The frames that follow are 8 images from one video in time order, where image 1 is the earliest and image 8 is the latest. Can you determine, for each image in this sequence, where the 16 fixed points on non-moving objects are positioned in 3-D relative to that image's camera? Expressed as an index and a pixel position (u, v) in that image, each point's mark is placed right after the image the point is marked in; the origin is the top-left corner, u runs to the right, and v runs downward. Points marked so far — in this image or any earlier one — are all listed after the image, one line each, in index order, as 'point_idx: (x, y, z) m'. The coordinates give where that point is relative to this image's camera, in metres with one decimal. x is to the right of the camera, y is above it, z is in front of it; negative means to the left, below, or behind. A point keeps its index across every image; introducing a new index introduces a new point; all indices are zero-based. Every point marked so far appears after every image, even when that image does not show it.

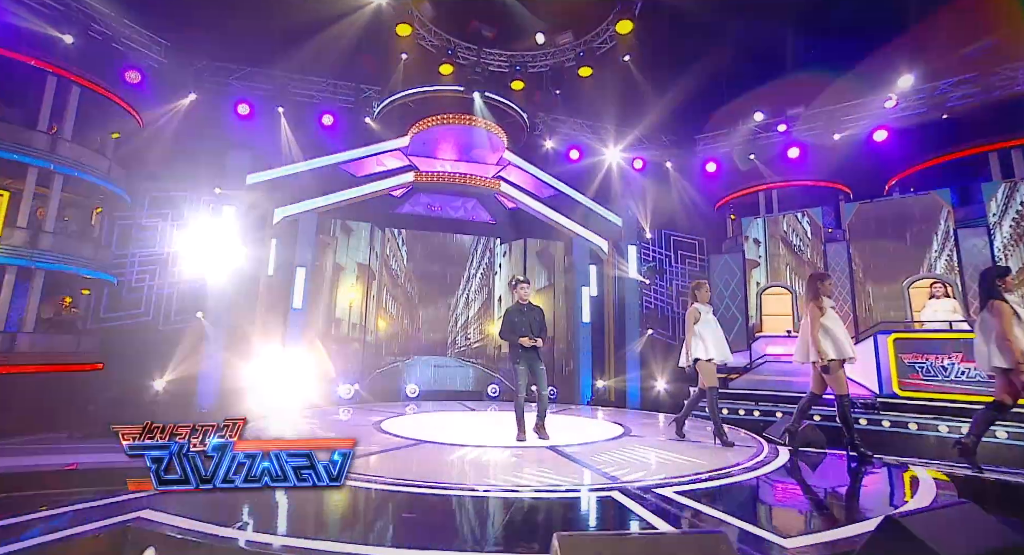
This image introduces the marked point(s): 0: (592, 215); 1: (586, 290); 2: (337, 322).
0: (+1.6, +1.3, +9.4) m
1: (+1.4, -0.3, +9.5) m
2: (-3.0, -0.8, +8.2) m
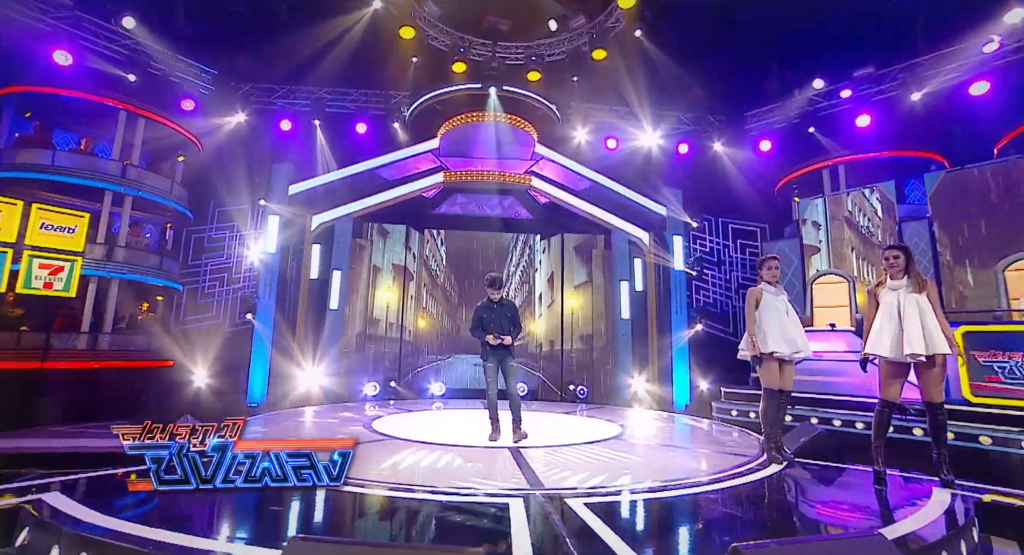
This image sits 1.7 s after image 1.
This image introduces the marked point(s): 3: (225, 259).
0: (+2.2, +1.4, +8.9) m
1: (+2.1, -0.1, +9.1) m
2: (-2.5, -0.8, +8.6) m
3: (-4.8, +0.4, +8.3) m
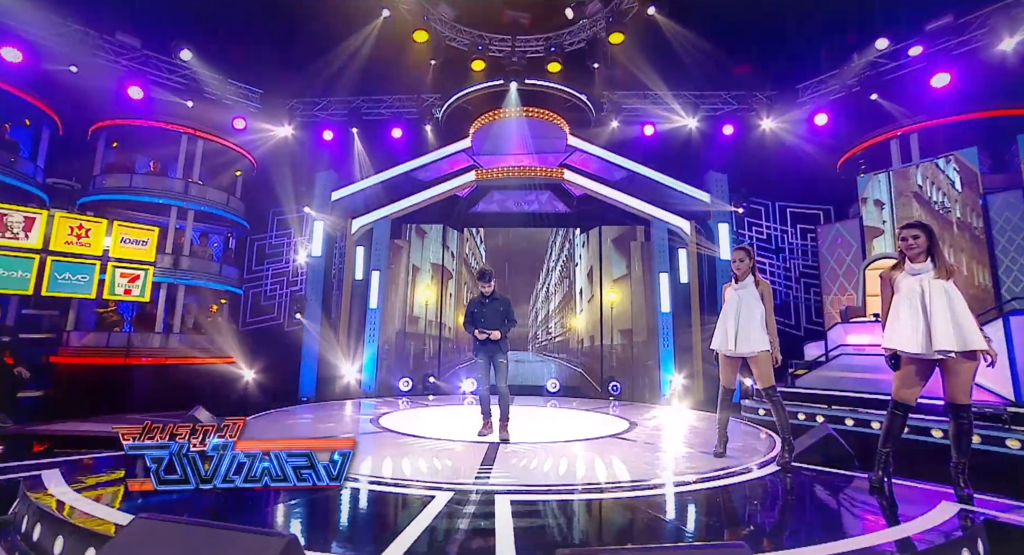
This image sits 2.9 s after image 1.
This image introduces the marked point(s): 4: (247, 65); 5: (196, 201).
0: (+2.8, +1.5, +8.5) m
1: (+2.8, 0.0, +8.7) m
2: (-1.8, -0.8, +8.9) m
3: (-4.2, +0.3, +9.0) m
4: (-4.4, +3.5, +7.8) m
5: (-5.8, +1.4, +8.6) m
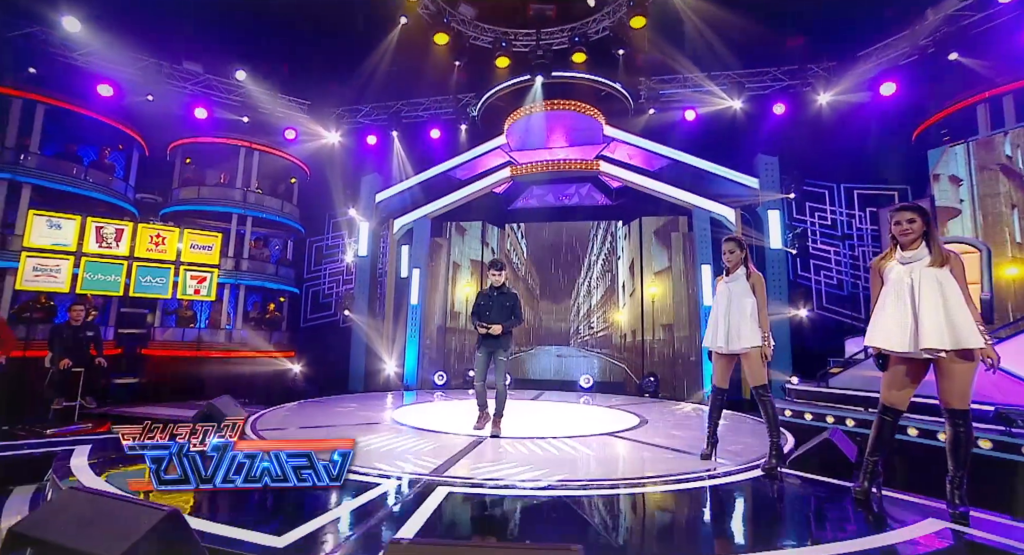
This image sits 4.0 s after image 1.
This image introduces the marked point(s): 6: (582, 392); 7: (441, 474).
0: (+3.4, +1.7, +8.0) m
1: (+3.4, +0.1, +8.2) m
2: (-1.1, -0.7, +9.1) m
3: (-3.4, +0.3, +9.5) m
4: (-3.9, +3.5, +8.4) m
5: (-5.1, +1.4, +9.5) m
6: (+1.3, -2.1, +8.9) m
7: (-0.5, -1.2, +3.0) m
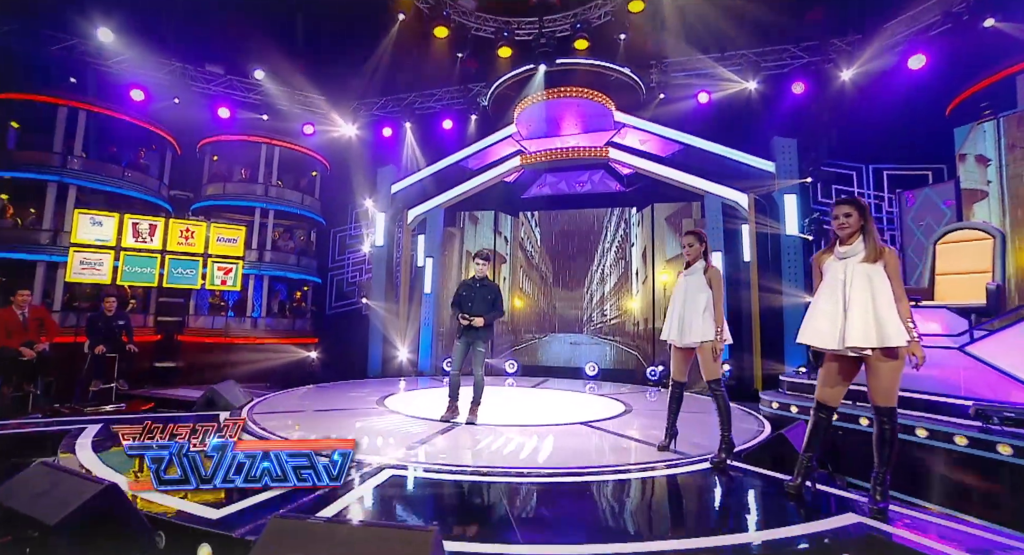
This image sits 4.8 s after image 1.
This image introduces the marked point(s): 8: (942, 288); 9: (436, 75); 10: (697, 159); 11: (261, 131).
0: (+3.5, +1.9, +7.8) m
1: (+3.5, +0.4, +8.0) m
2: (-0.9, -0.5, +9.3) m
3: (-3.1, +0.5, +9.9) m
4: (-3.7, +3.7, +8.7) m
5: (-4.9, +1.6, +9.9) m
6: (+1.5, -1.9, +8.9) m
7: (-0.8, -1.2, +3.2) m
8: (+4.2, -0.1, +4.6) m
9: (-1.4, +3.6, +8.5) m
10: (+3.1, +2.0, +7.9) m
11: (-5.4, +3.2, +10.3) m
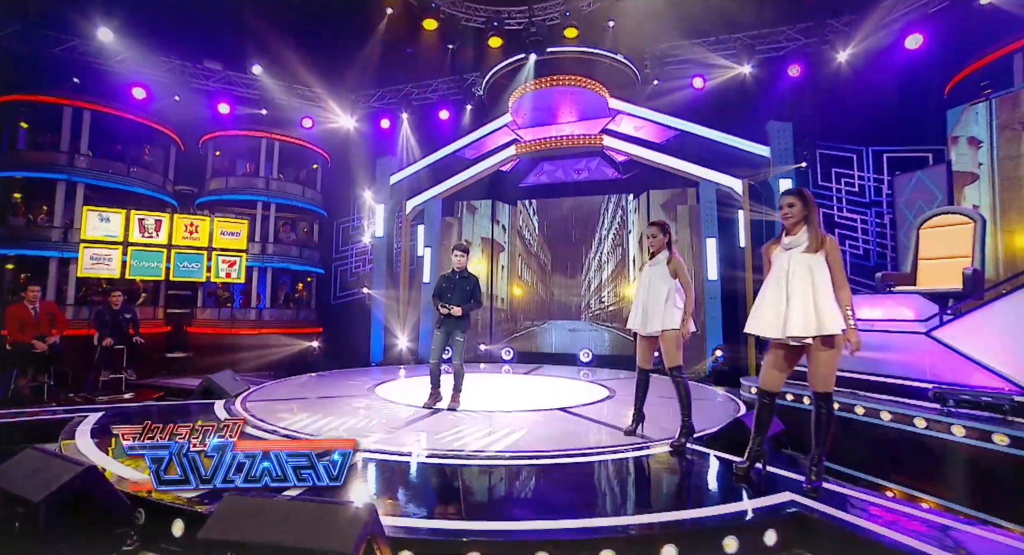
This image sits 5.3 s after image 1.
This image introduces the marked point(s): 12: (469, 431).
0: (+3.4, +2.1, +7.7) m
1: (+3.5, +0.6, +8.0) m
2: (-0.9, -0.3, +9.5) m
3: (-3.2, +0.8, +10.1) m
4: (-3.8, +3.8, +8.8) m
5: (-4.9, +1.8, +10.1) m
6: (+1.5, -1.7, +9.1) m
7: (-1.0, -1.2, +3.3) m
8: (+4.0, 0.0, +4.6) m
9: (-1.5, +3.8, +8.6) m
10: (+3.0, +2.2, +7.9) m
11: (-5.4, +3.4, +10.5) m
12: (-0.3, -1.2, +3.6) m
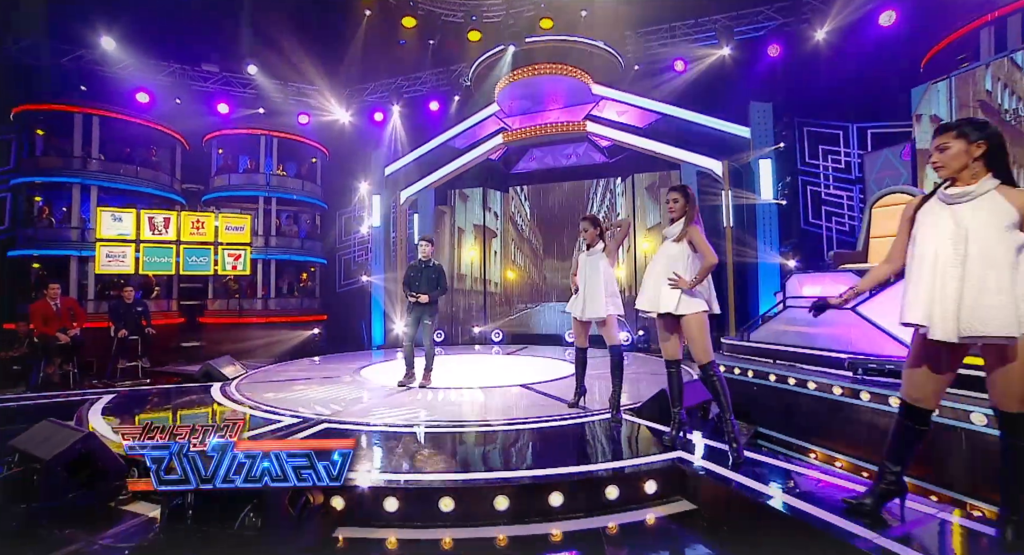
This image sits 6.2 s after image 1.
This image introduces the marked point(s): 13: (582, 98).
0: (+3.1, +2.4, +7.9) m
1: (+3.2, +0.9, +8.2) m
2: (-1.1, 0.0, +9.9) m
3: (-3.3, +1.0, +10.5) m
4: (-4.1, +4.0, +9.2) m
5: (-5.1, +2.0, +10.6) m
6: (+1.3, -1.3, +9.4) m
7: (-1.3, -1.1, +3.8) m
8: (+3.7, +0.3, +4.8) m
9: (-1.8, +4.1, +8.8) m
10: (+2.7, +2.5, +8.1) m
11: (-5.6, +3.6, +10.9) m
12: (-0.6, -1.1, +4.0) m
13: (+1.2, +3.1, +8.0) m
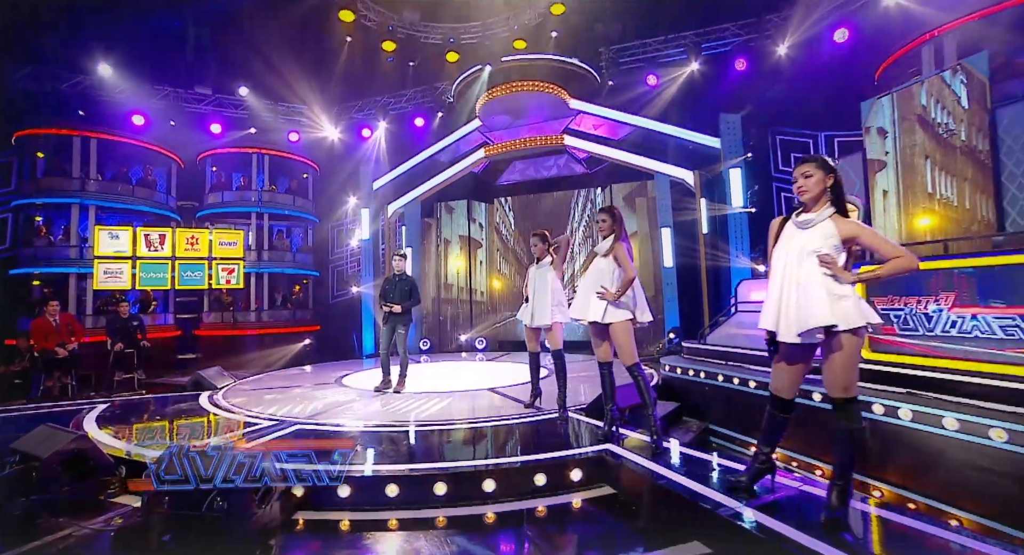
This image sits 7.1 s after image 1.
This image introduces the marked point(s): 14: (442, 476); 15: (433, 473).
0: (+2.7, +2.3, +8.2) m
1: (+2.9, +0.8, +8.6) m
2: (-1.4, -0.2, +10.2) m
3: (-3.7, +0.7, +10.8) m
4: (-4.5, +3.8, +9.5) m
5: (-5.4, +1.7, +10.9) m
6: (+1.0, -1.5, +9.7) m
7: (-1.6, -1.2, +4.1) m
8: (+3.3, +0.2, +5.1) m
9: (-2.2, +3.8, +9.2) m
10: (+2.3, +2.4, +8.4) m
11: (-6.0, +3.3, +11.2) m
12: (-0.9, -1.2, +4.3) m
13: (+0.8, +2.9, +8.4) m
14: (-0.4, -1.1, +2.6) m
15: (-0.4, -1.1, +2.6) m
